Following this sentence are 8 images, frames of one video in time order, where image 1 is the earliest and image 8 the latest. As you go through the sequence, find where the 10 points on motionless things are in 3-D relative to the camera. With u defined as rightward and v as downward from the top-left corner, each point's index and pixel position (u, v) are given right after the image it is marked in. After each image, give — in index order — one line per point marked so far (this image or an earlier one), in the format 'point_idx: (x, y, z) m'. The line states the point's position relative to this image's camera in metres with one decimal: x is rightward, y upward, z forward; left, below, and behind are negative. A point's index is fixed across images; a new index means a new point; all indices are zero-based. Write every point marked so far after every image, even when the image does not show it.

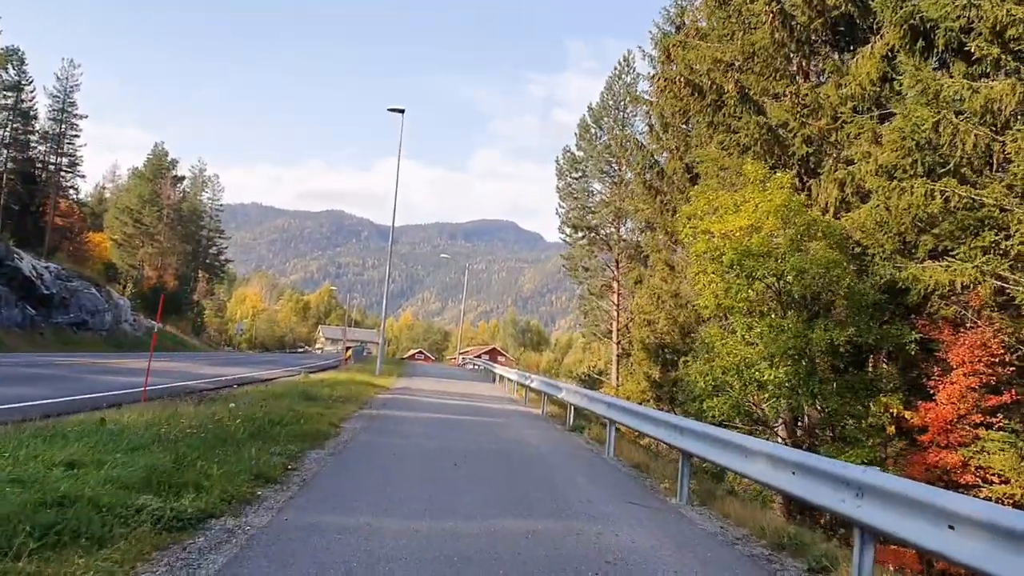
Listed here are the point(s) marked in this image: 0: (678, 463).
0: (+2.2, -2.3, +12.0) m
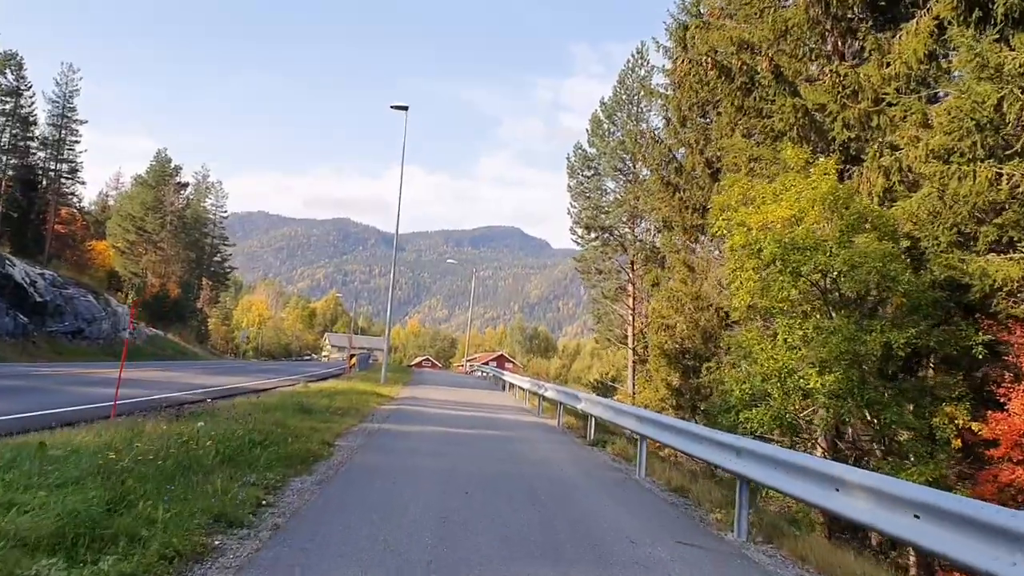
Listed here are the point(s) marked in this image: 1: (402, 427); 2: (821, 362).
0: (+2.4, -2.2, +10.4) m
1: (-1.8, -2.2, +15.0) m
2: (+4.4, -1.0, +13.3) m
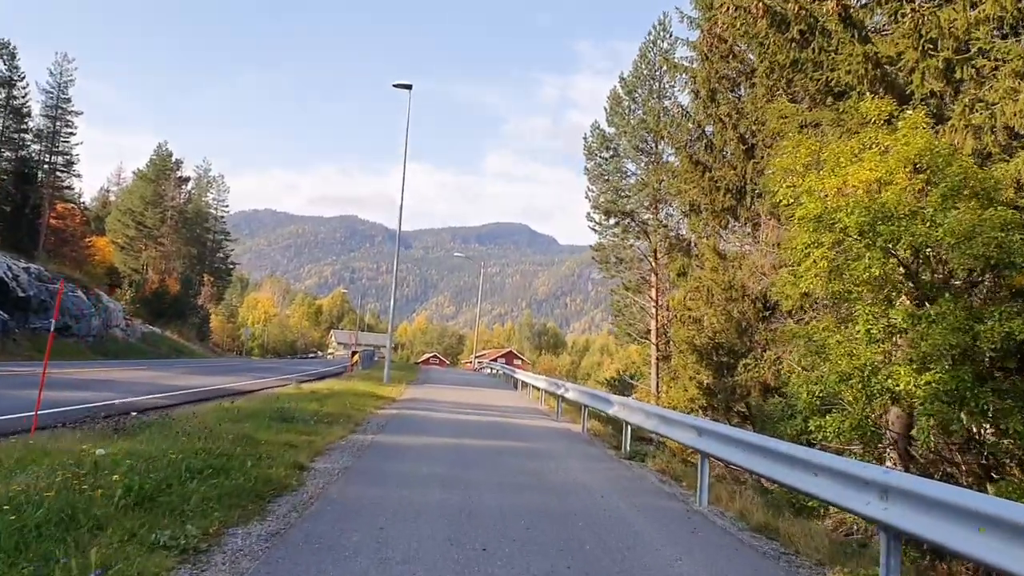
0: (+2.6, -2.0, +7.9) m
1: (-1.5, -2.0, +12.5) m
2: (+4.7, -0.8, +10.7) m
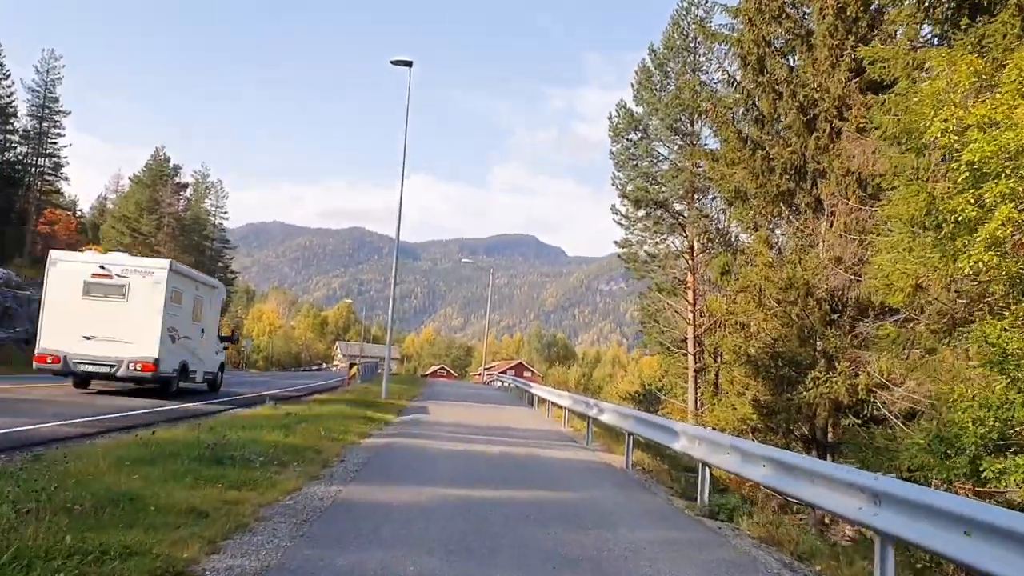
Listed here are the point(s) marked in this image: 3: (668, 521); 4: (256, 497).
0: (+2.9, -1.8, +4.0) m
1: (-1.2, -1.9, +8.6) m
2: (+5.0, -0.6, +6.8) m
3: (+1.4, -2.1, +8.5) m
4: (-2.1, -1.7, +7.5) m
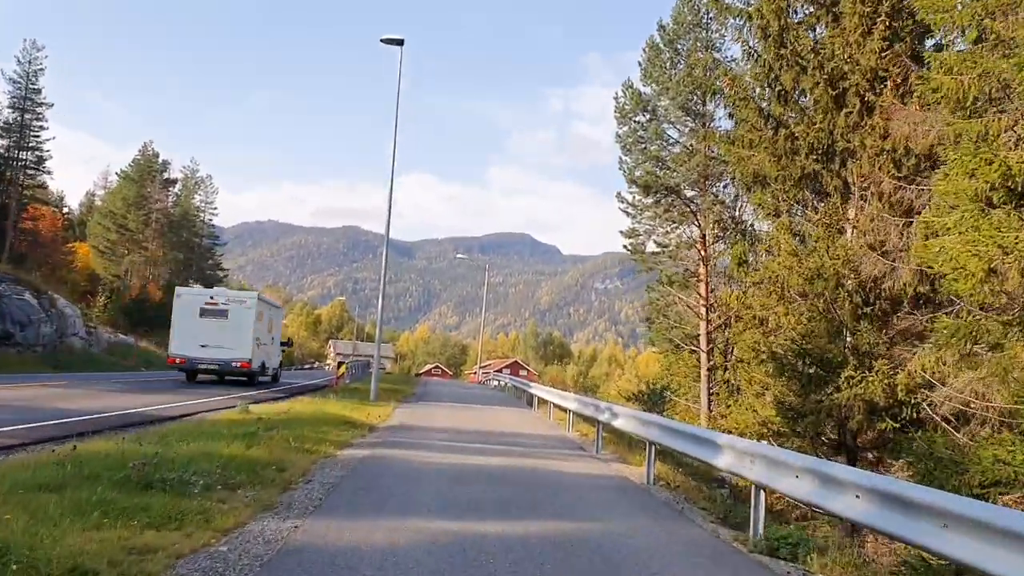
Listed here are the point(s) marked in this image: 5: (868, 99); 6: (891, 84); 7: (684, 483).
0: (+3.0, -1.6, +2.1) m
1: (-1.1, -1.7, +6.7) m
2: (+5.0, -0.4, +4.9) m
3: (+1.5, -1.9, +6.6) m
4: (-2.0, -1.5, +5.6) m
5: (+7.2, +3.8, +18.7) m
6: (+7.5, +4.0, +18.3) m
7: (+2.1, -2.4, +11.2) m
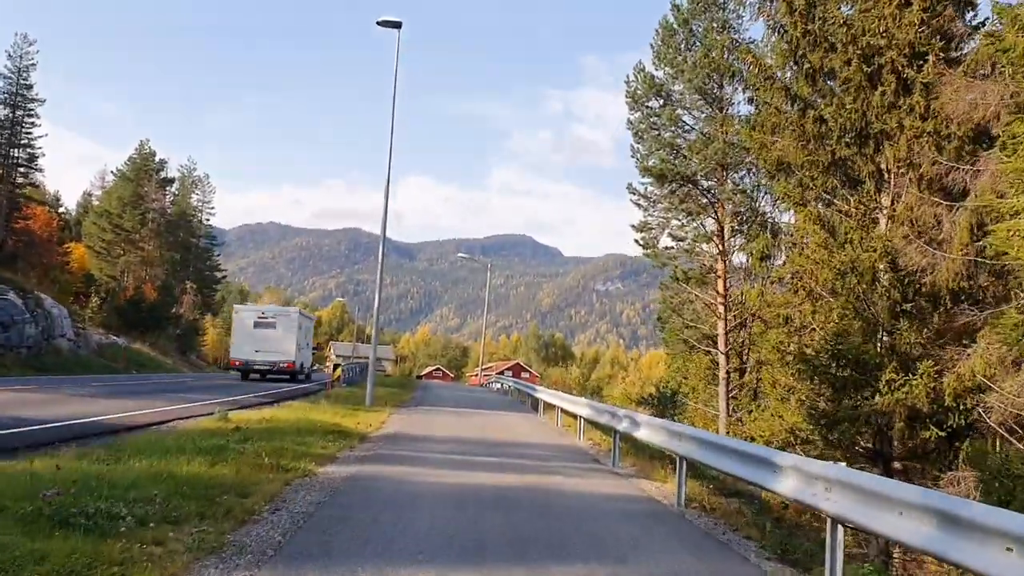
0: (+3.0, -1.5, +0.5) m
1: (-1.0, -1.6, +5.2) m
2: (+5.1, -0.3, +3.4) m
3: (+1.6, -1.8, +5.0) m
4: (-1.9, -1.4, +4.0) m
5: (+7.3, +3.9, +17.1) m
6: (+7.6, +4.1, +16.8) m
7: (+2.2, -2.3, +9.7) m
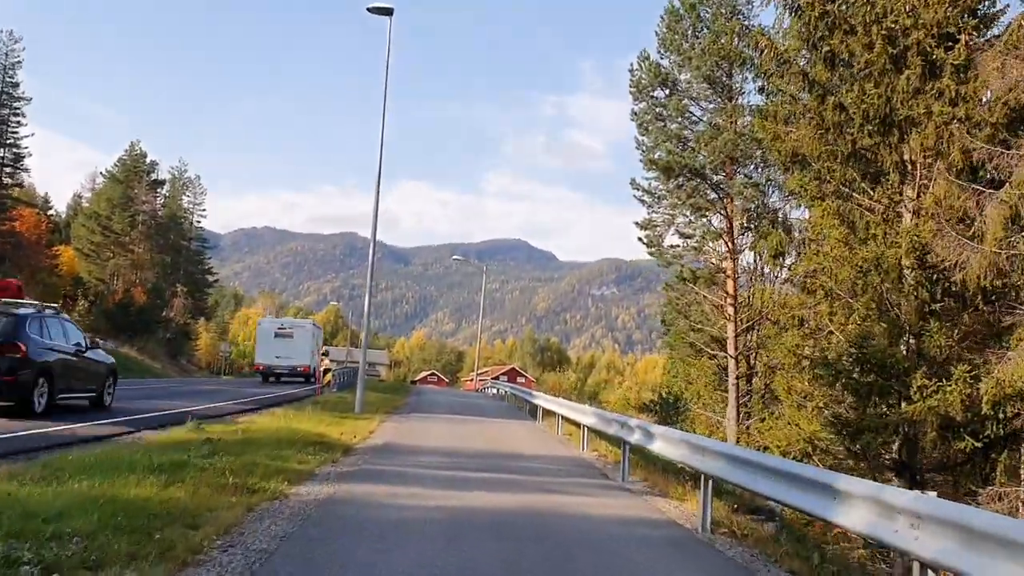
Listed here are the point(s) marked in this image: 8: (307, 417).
0: (+3.1, -1.4, -0.7) m
1: (-1.0, -1.5, +3.9) m
2: (+5.2, -0.2, +2.2) m
3: (+1.6, -1.7, +3.8) m
4: (-1.9, -1.3, +2.8) m
5: (+7.3, +4.0, +15.9) m
6: (+7.6, +4.2, +15.6) m
7: (+2.2, -2.2, +8.4) m
8: (-3.9, -2.4, +17.5) m
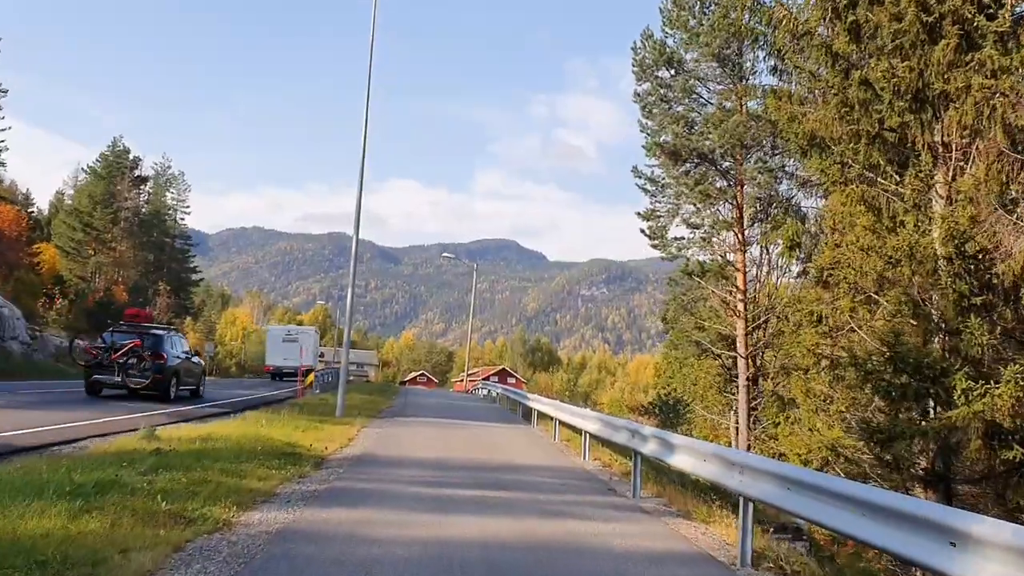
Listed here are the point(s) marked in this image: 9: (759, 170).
0: (+3.2, -1.2, -2.2) m
1: (-1.0, -1.4, +2.4) m
2: (+5.2, -0.1, +0.7) m
3: (+1.6, -1.6, +2.3) m
4: (-1.8, -1.1, +1.2) m
5: (+7.2, +4.1, +14.5) m
6: (+7.5, +4.3, +14.1) m
7: (+2.2, -2.1, +6.9) m
8: (-4.0, -2.3, +15.9) m
9: (+5.0, +2.3, +19.0) m
